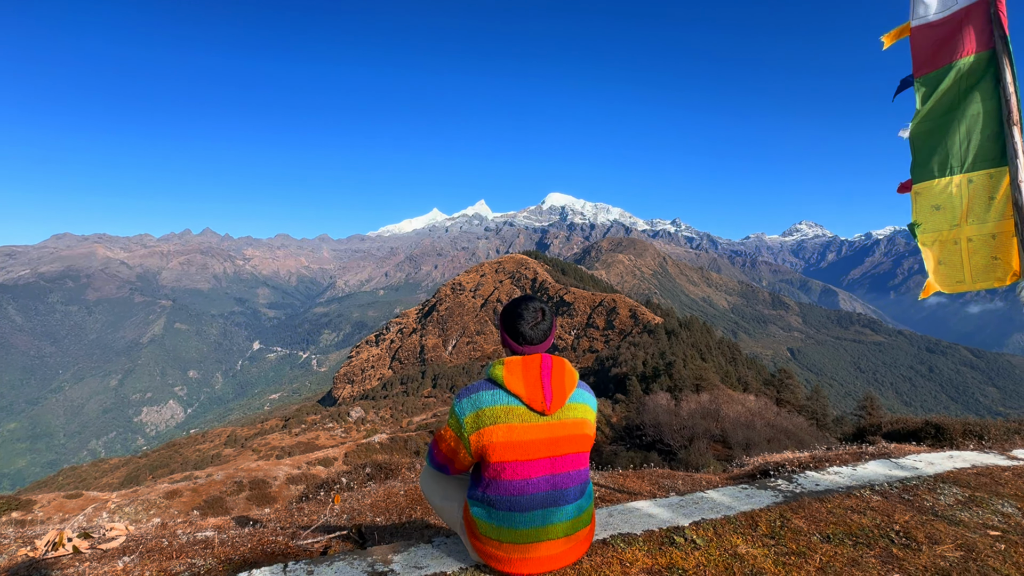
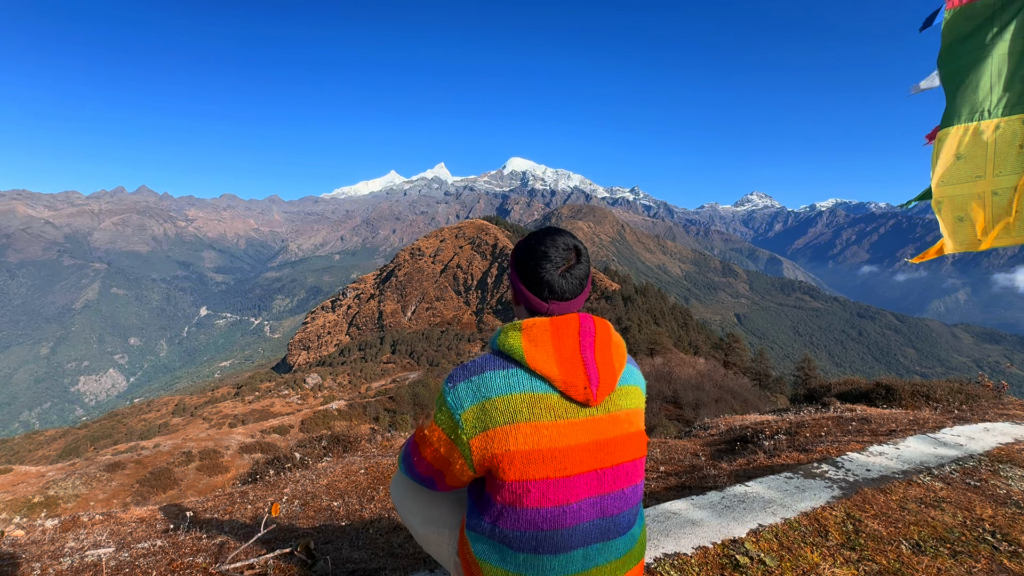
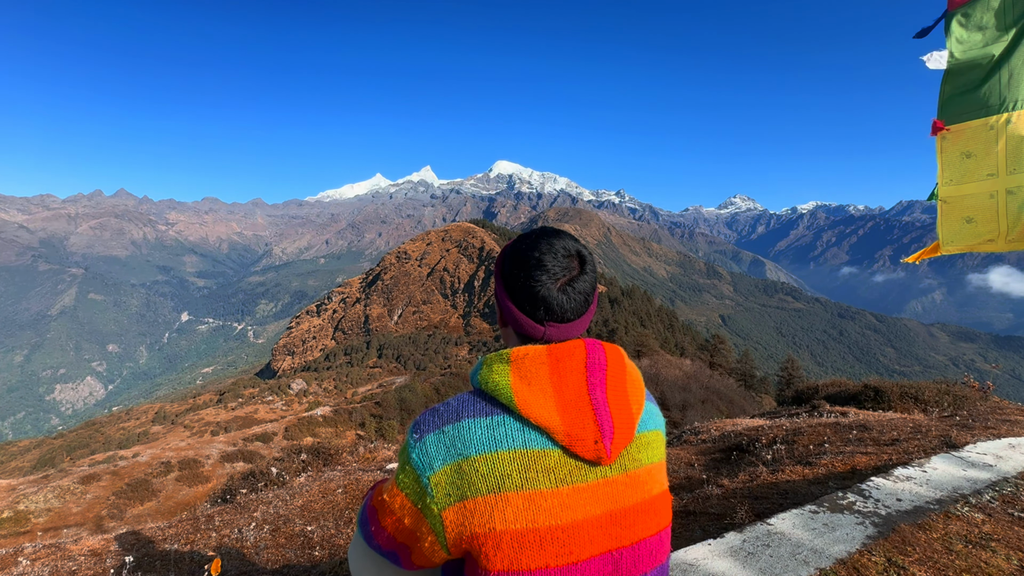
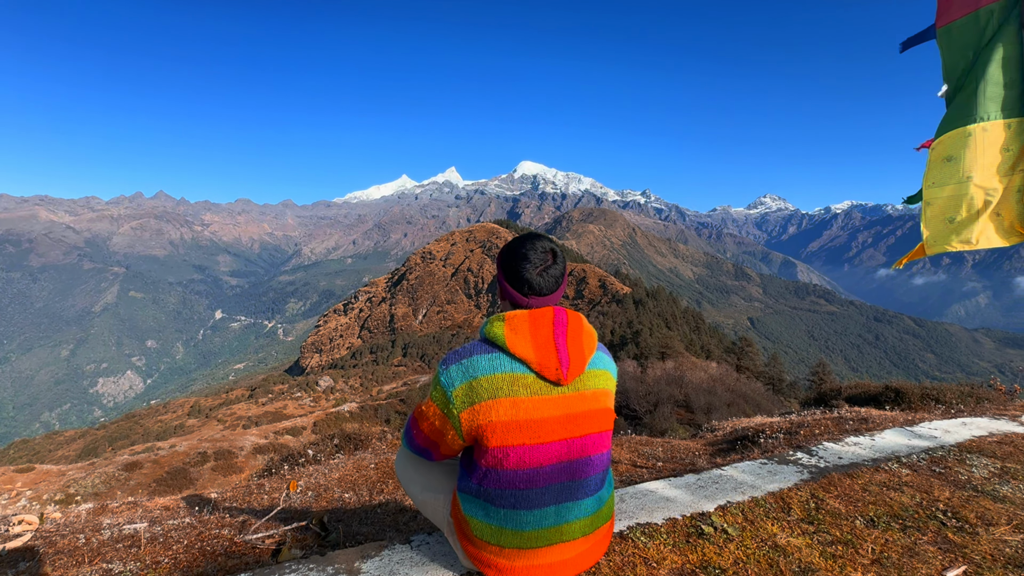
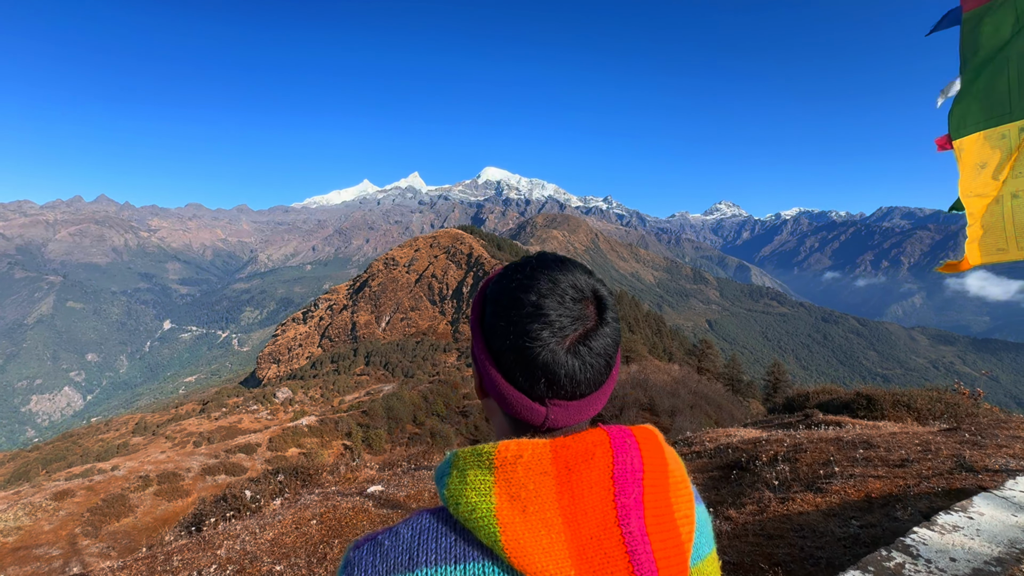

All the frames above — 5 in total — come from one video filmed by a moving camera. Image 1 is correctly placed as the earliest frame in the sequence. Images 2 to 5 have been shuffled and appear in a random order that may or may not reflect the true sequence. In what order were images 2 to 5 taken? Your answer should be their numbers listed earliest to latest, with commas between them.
4, 2, 3, 5
